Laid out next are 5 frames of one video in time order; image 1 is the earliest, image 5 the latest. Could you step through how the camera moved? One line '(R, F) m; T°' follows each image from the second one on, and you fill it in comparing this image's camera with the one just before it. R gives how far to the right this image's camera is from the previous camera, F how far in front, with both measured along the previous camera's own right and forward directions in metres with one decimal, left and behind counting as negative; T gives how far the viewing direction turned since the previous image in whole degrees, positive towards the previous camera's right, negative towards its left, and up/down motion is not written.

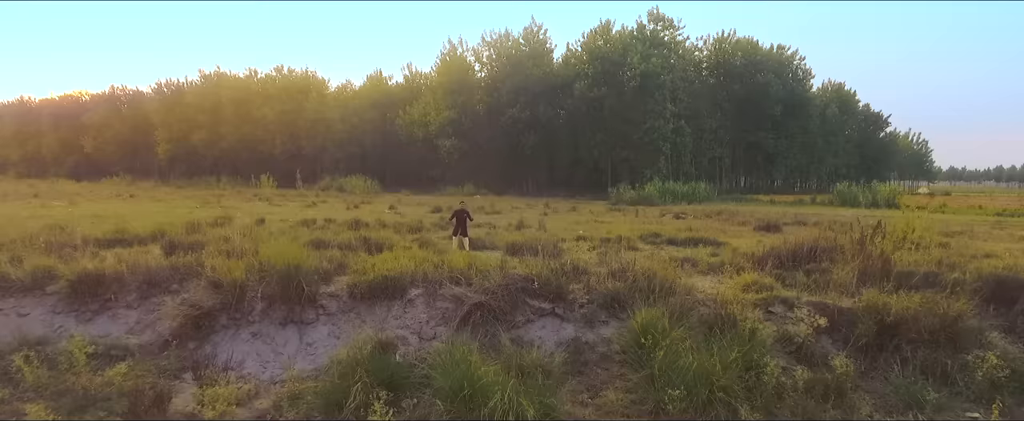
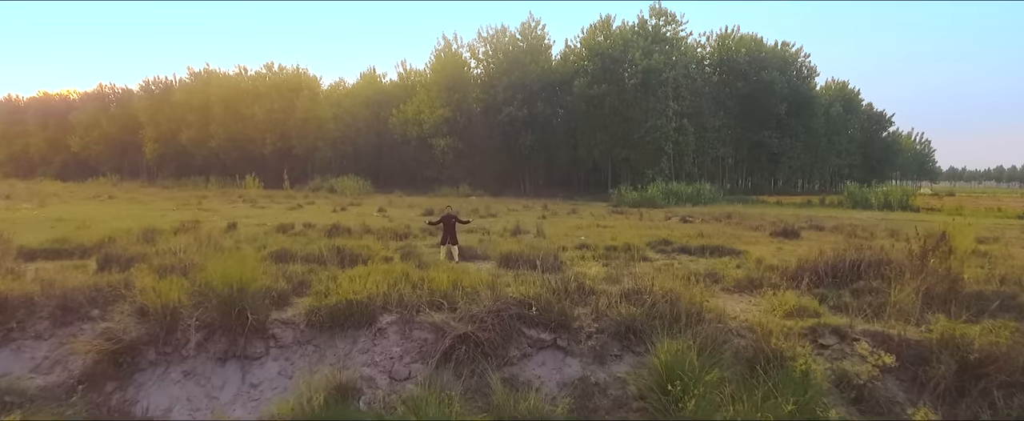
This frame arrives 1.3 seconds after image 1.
(+0.1, +1.7) m; 0°
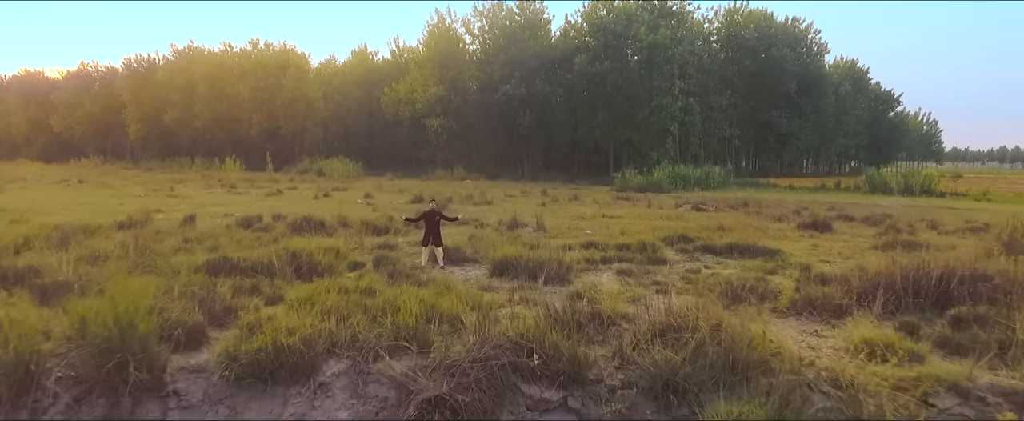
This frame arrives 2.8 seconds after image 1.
(0.0, +2.2) m; 0°
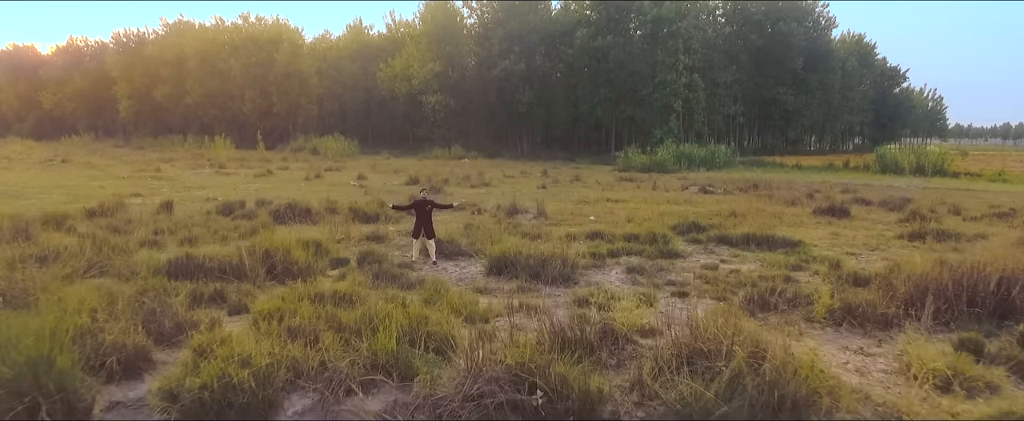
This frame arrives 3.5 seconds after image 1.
(0.0, +1.0) m; 0°
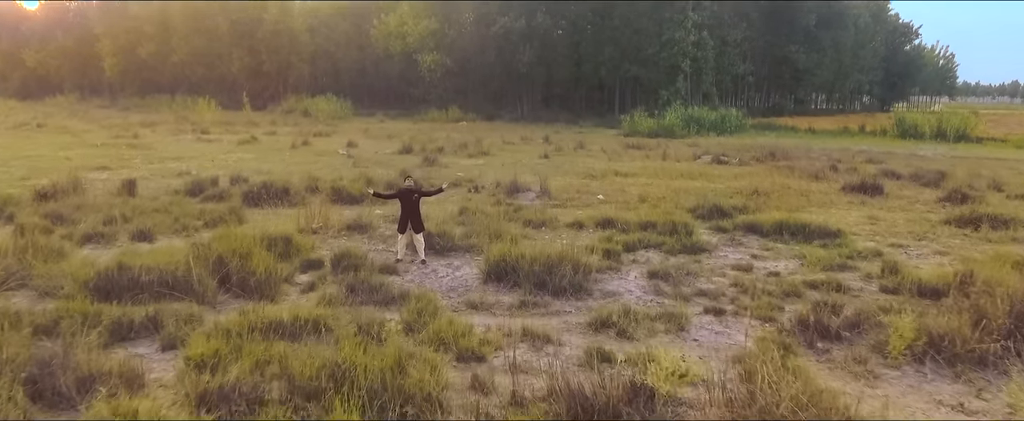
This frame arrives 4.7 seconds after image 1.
(0.0, +1.4) m; 0°
